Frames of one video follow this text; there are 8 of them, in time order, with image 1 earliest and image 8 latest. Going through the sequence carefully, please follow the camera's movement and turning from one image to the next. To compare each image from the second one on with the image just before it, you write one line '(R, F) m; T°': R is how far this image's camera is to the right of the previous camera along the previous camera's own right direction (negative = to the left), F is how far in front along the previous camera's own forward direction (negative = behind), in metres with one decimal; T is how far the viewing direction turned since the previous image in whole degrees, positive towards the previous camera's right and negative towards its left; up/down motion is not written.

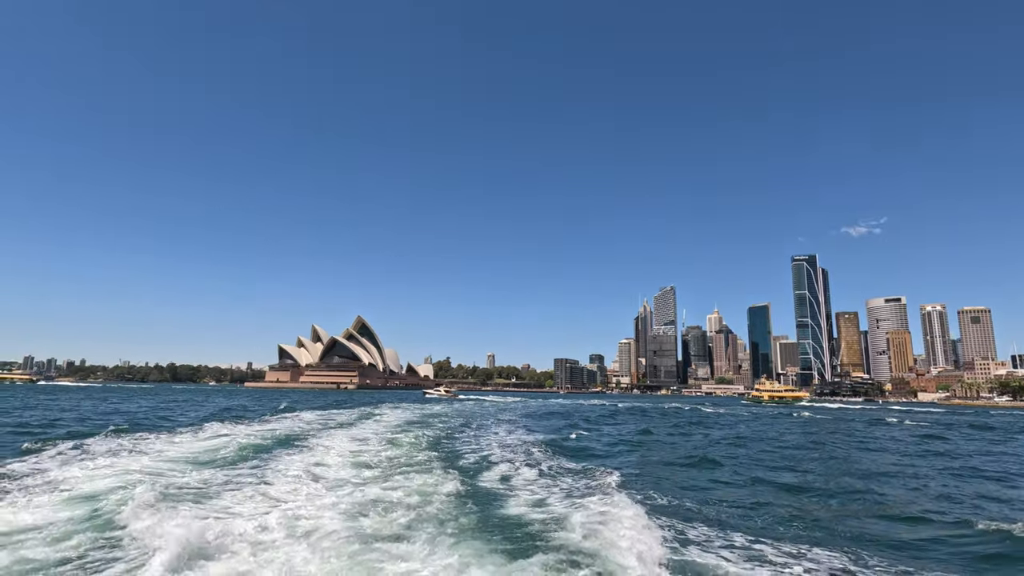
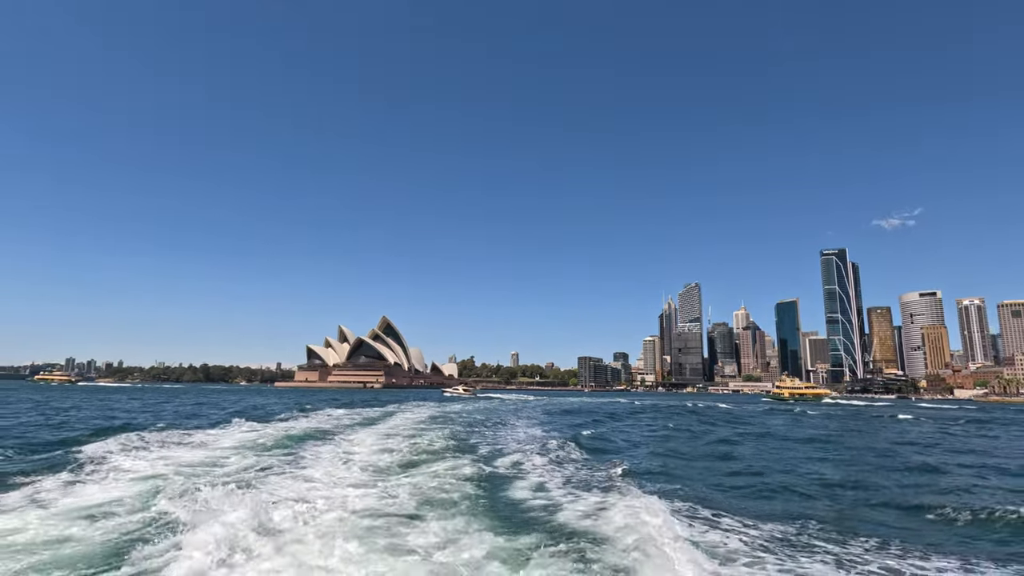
(+0.2, -0.6) m; -2°
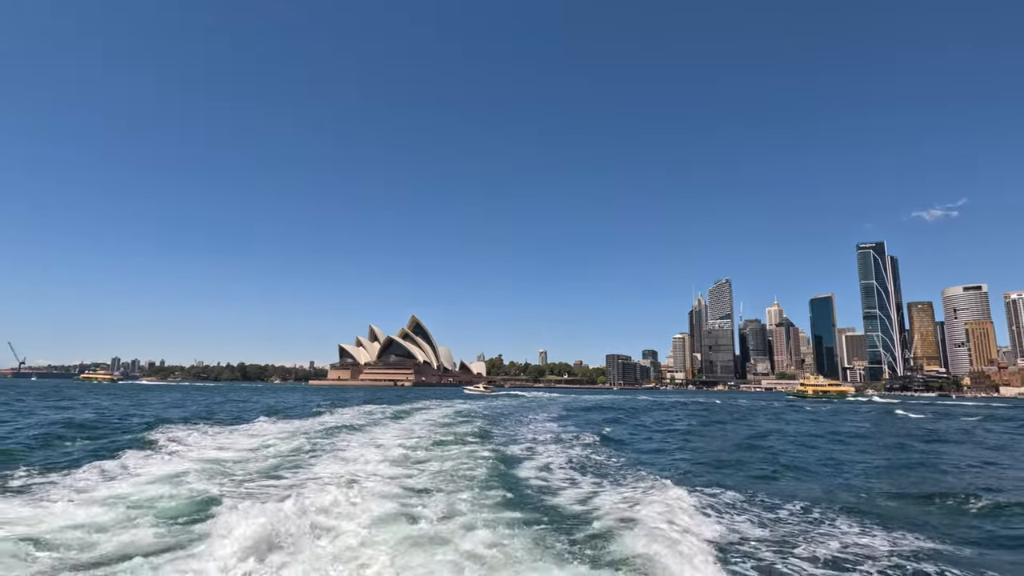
(+0.3, -0.8) m; -3°
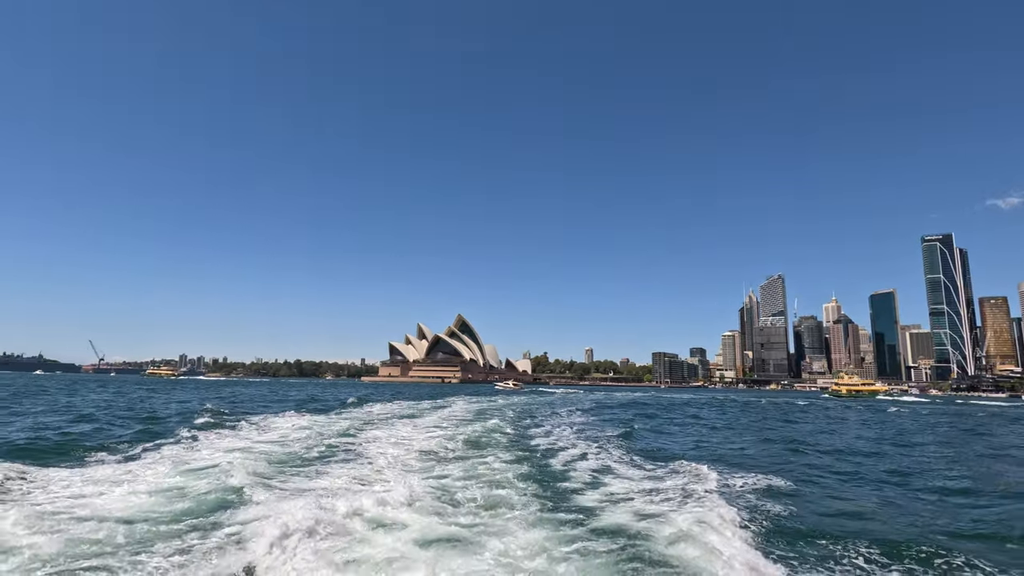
(+0.5, -1.7) m; -5°
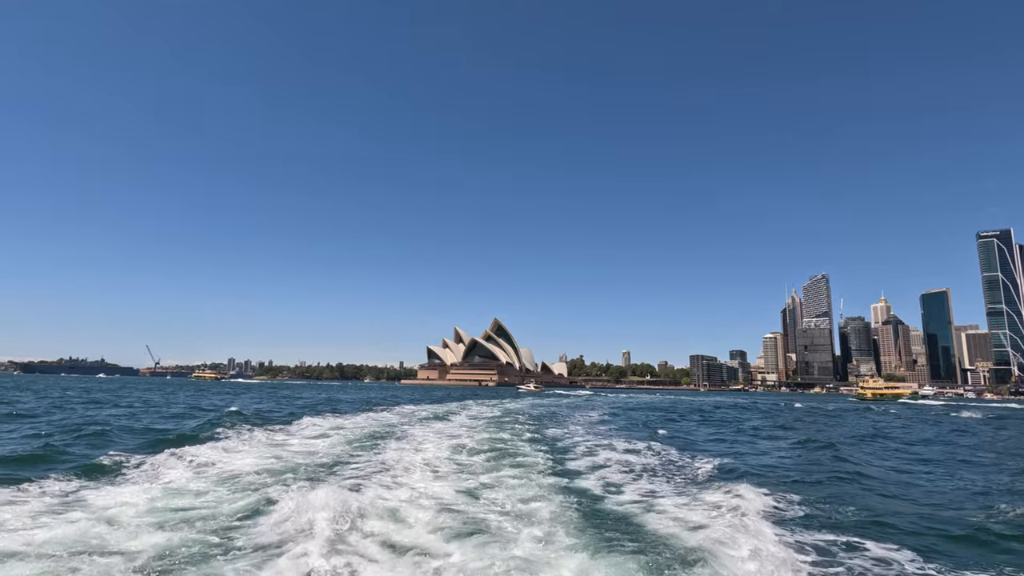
(+0.4, -1.7) m; -4°
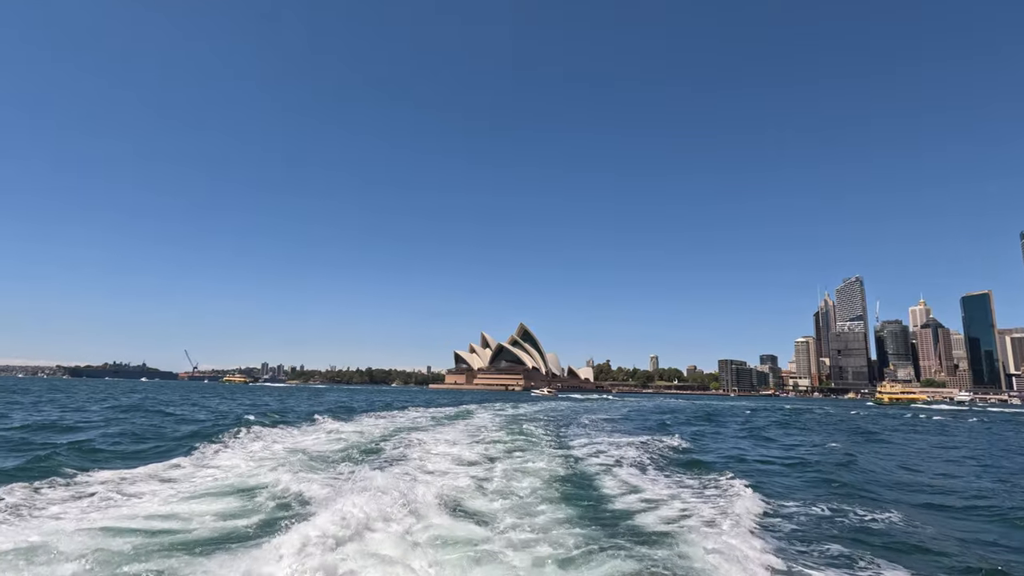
(+0.4, -1.5) m; -3°
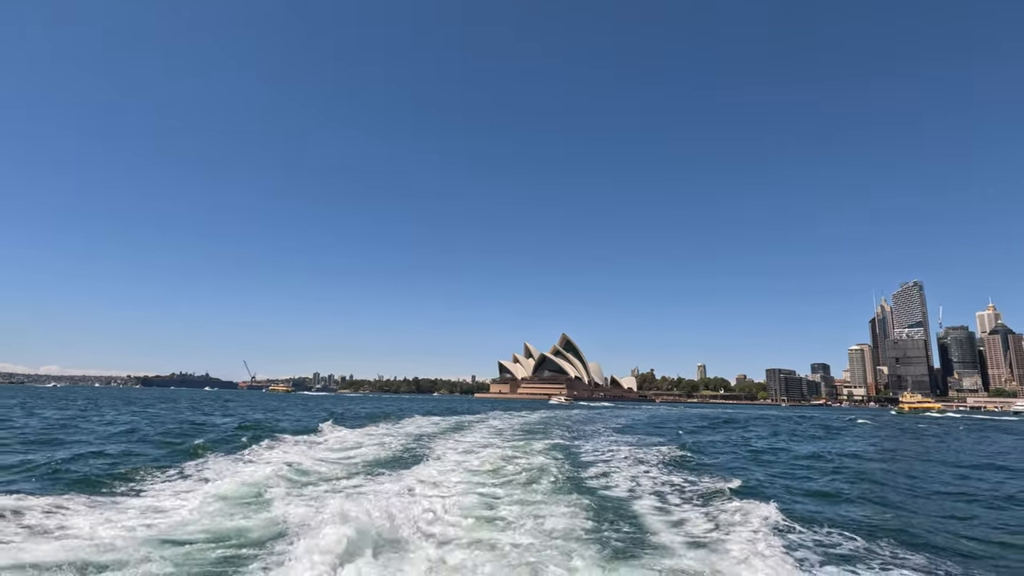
(+0.6, -3.3) m; -5°
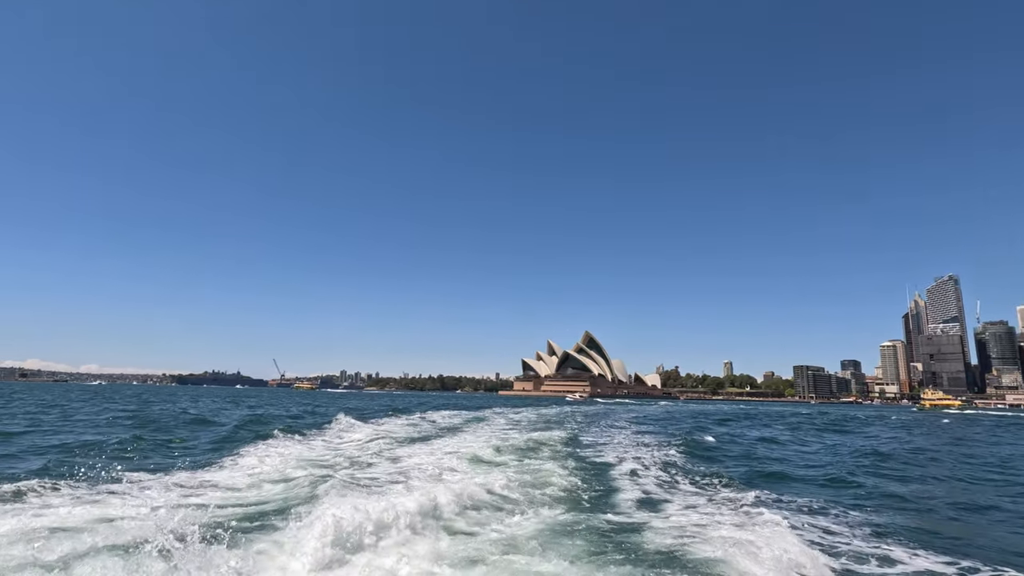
(+0.2, -1.1) m; -2°
